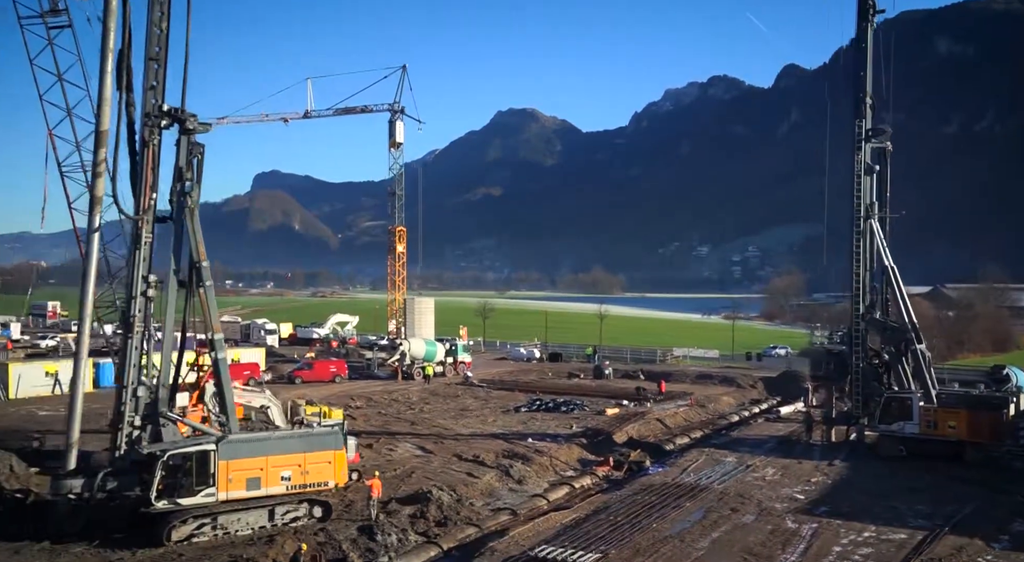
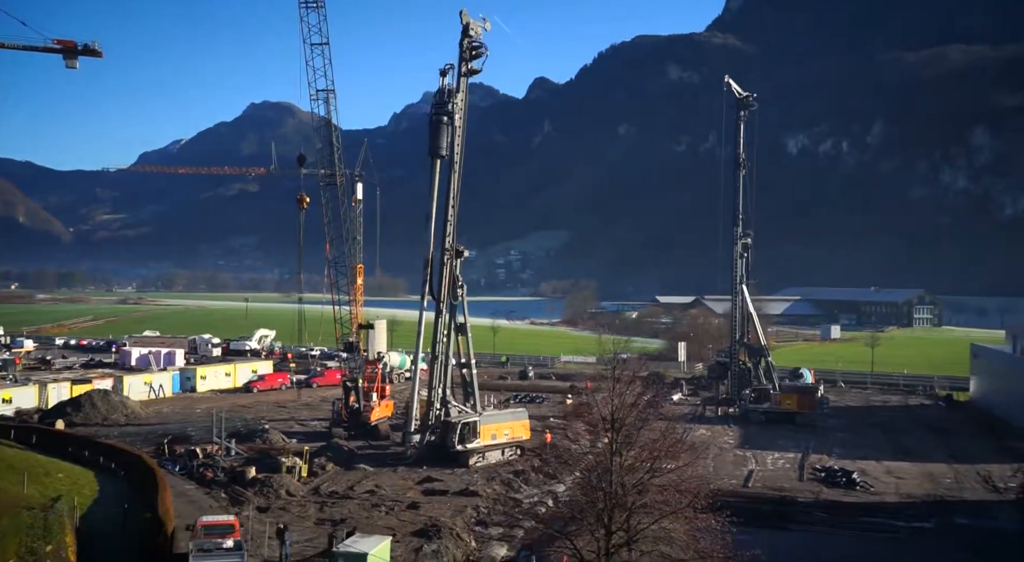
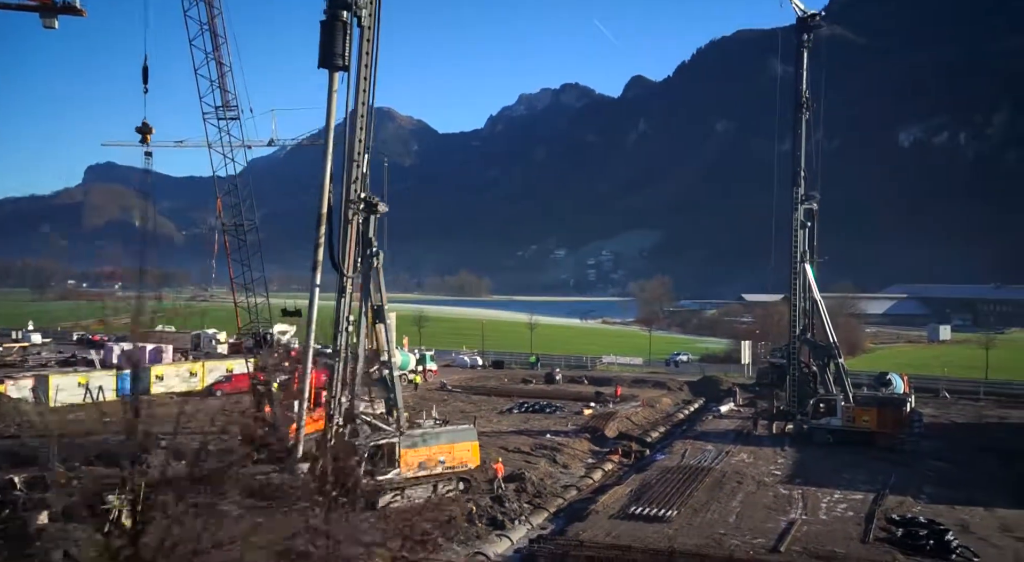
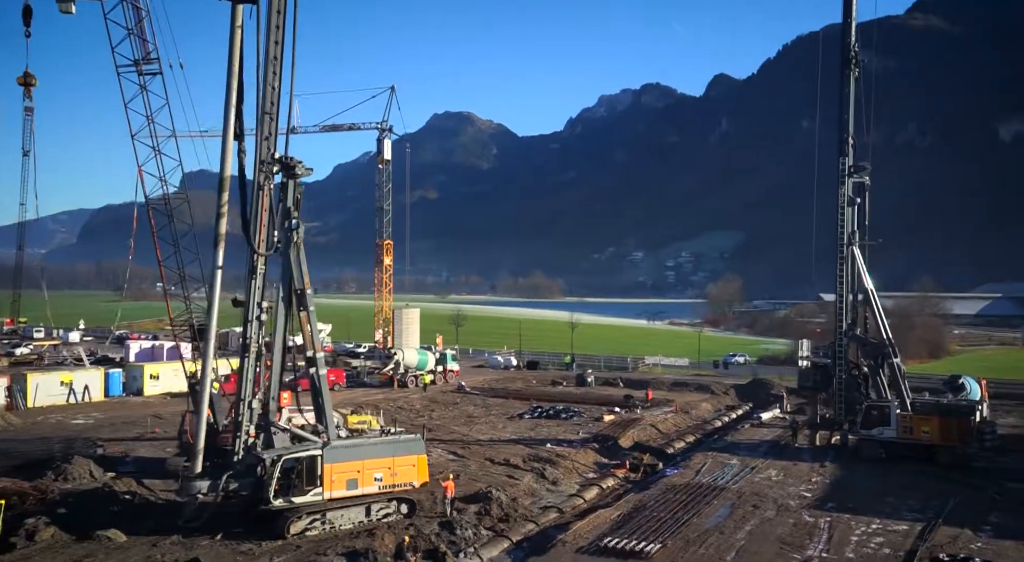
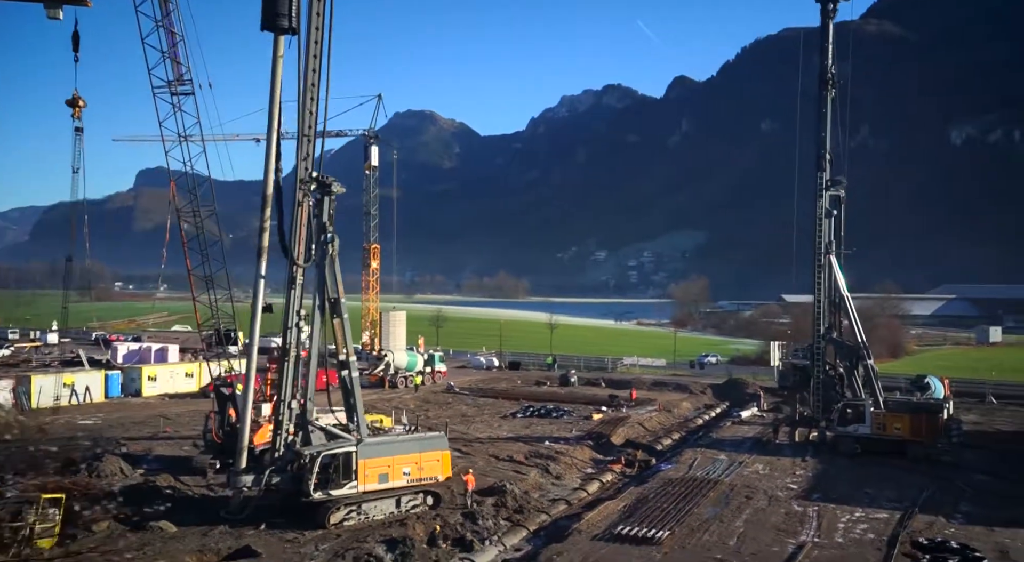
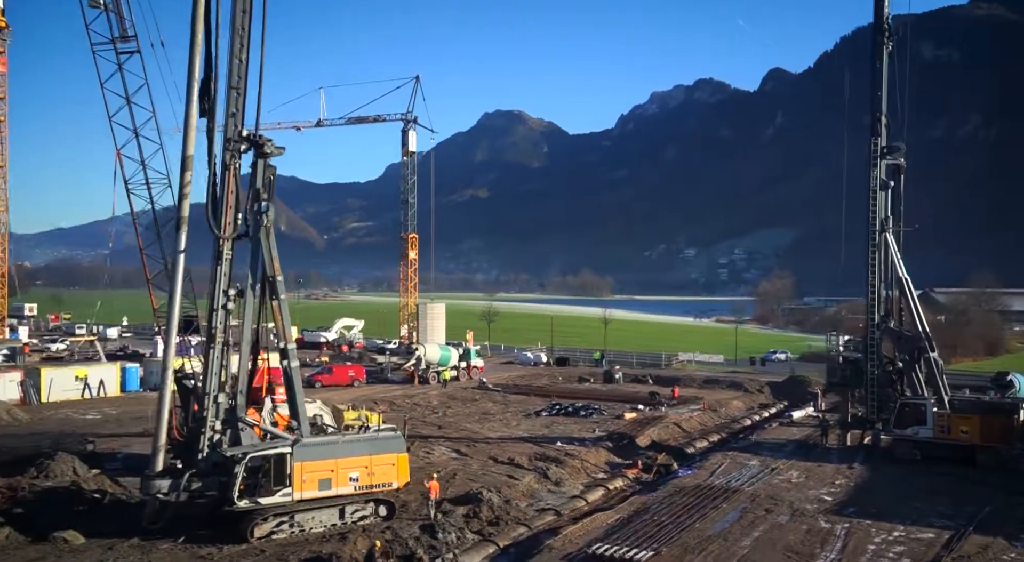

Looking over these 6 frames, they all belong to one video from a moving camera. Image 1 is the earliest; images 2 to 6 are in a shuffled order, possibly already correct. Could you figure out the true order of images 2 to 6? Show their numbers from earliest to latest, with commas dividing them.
6, 4, 5, 3, 2
